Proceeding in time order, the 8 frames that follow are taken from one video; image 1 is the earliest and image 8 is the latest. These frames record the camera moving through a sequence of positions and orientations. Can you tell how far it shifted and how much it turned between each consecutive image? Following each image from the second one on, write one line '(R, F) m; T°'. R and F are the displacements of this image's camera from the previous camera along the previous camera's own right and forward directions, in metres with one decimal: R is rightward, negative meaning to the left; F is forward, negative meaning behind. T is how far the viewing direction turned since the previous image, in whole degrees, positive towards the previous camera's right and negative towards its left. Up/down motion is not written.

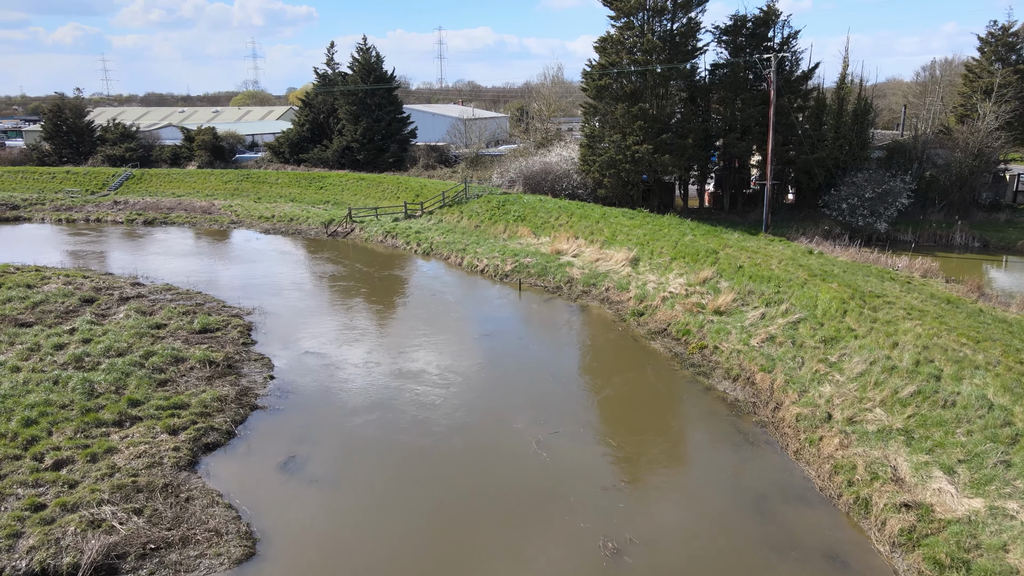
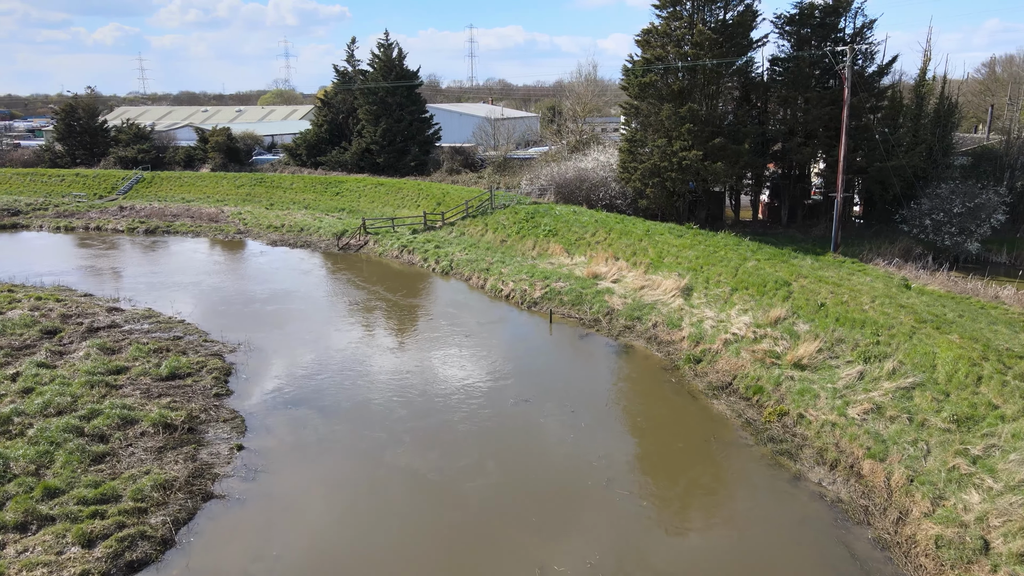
(0.0, +3.6) m; -2°
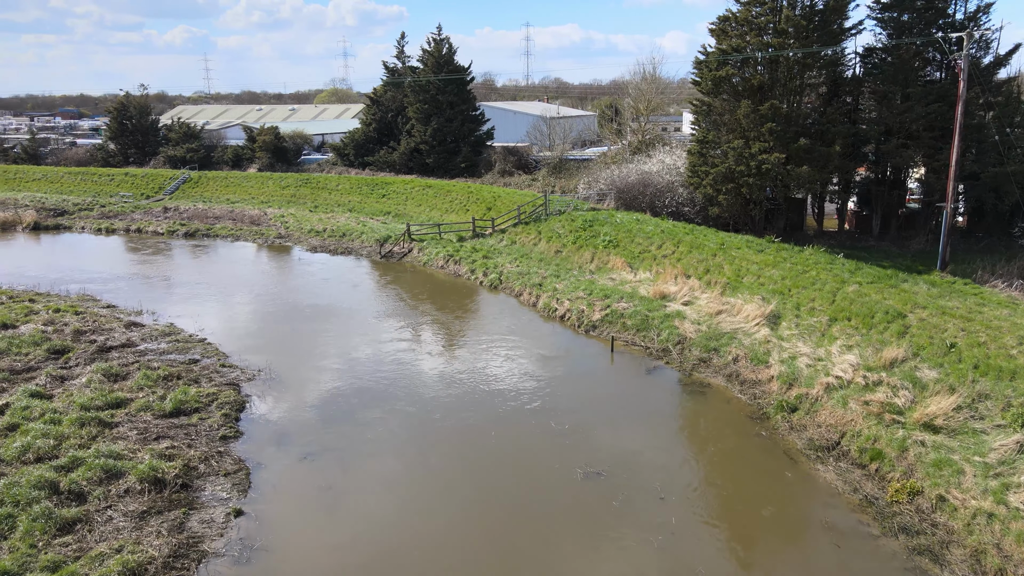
(-0.1, +2.6) m; -4°
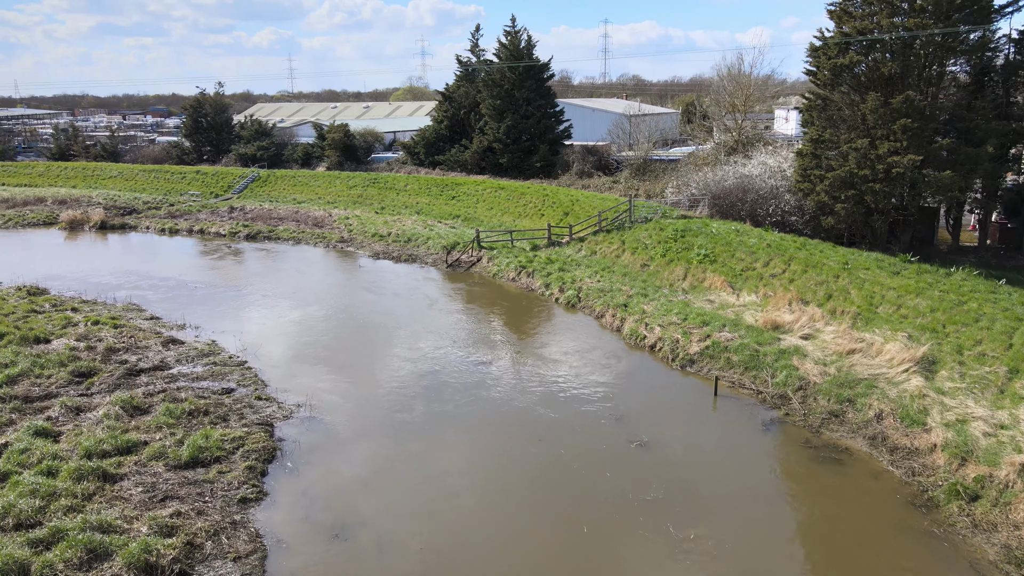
(-0.3, +2.9) m; -6°
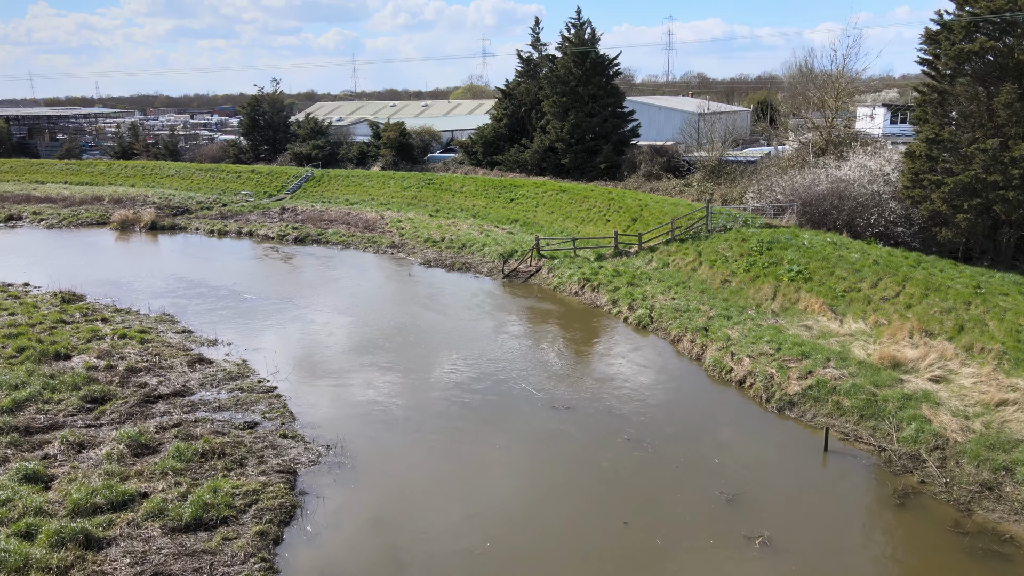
(-0.2, +2.4) m; -4°
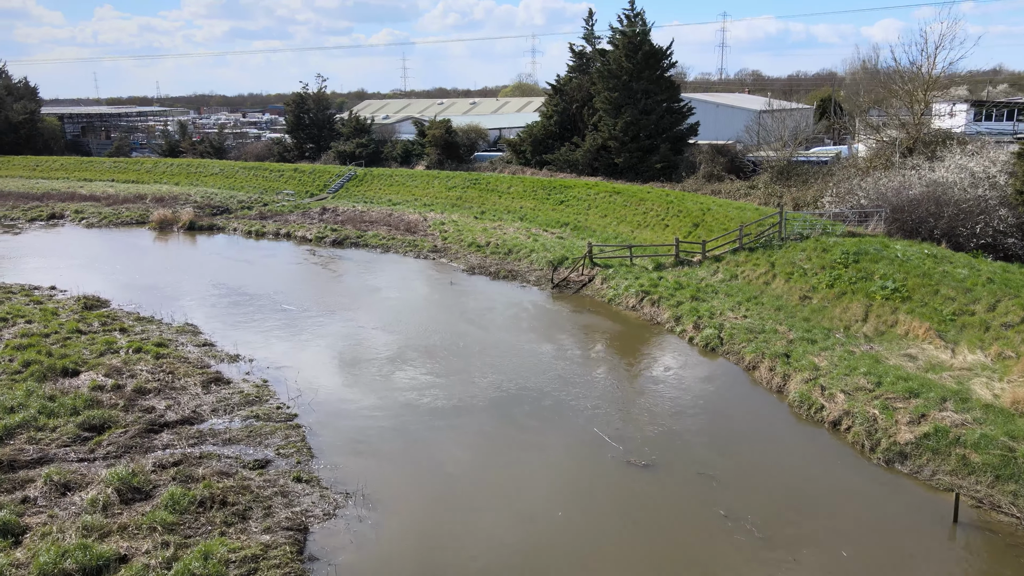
(-0.1, +2.1) m; -4°
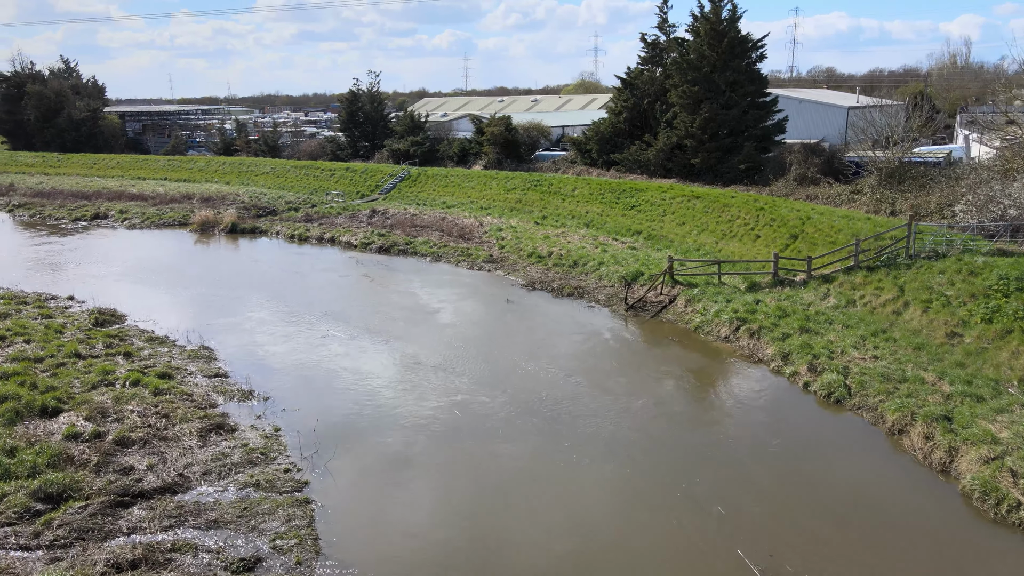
(-0.3, +3.3) m; -5°
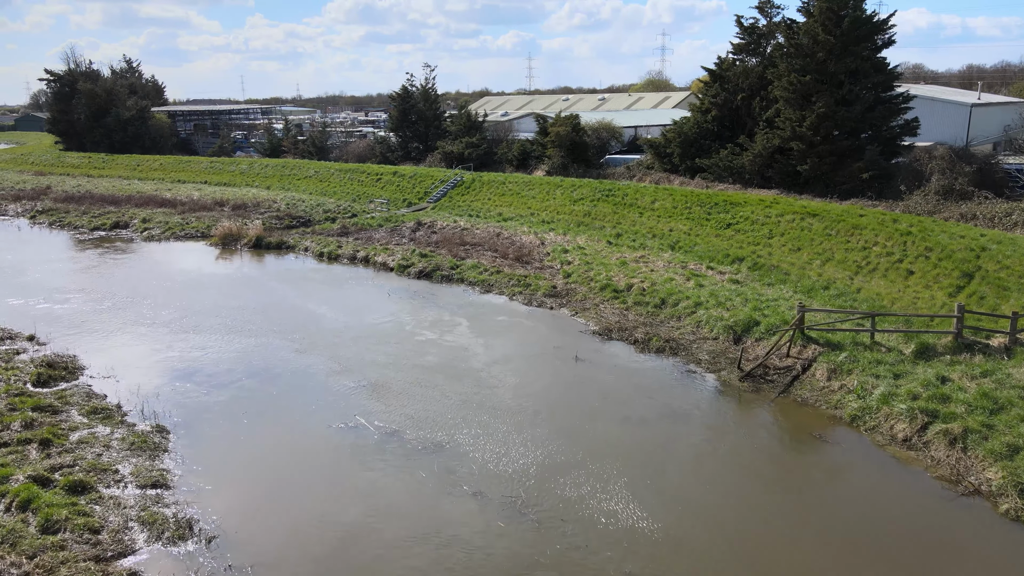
(-0.3, +5.3) m; -5°
